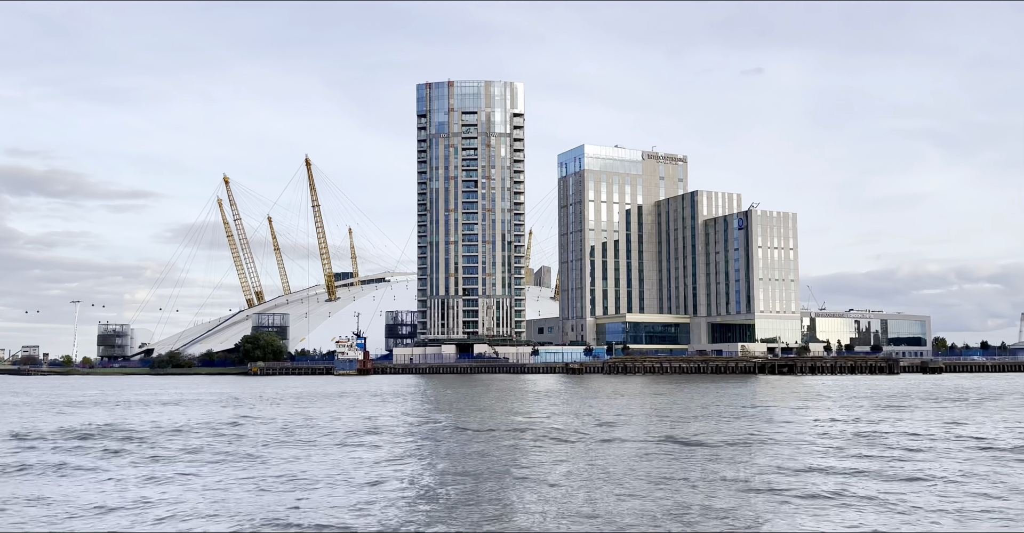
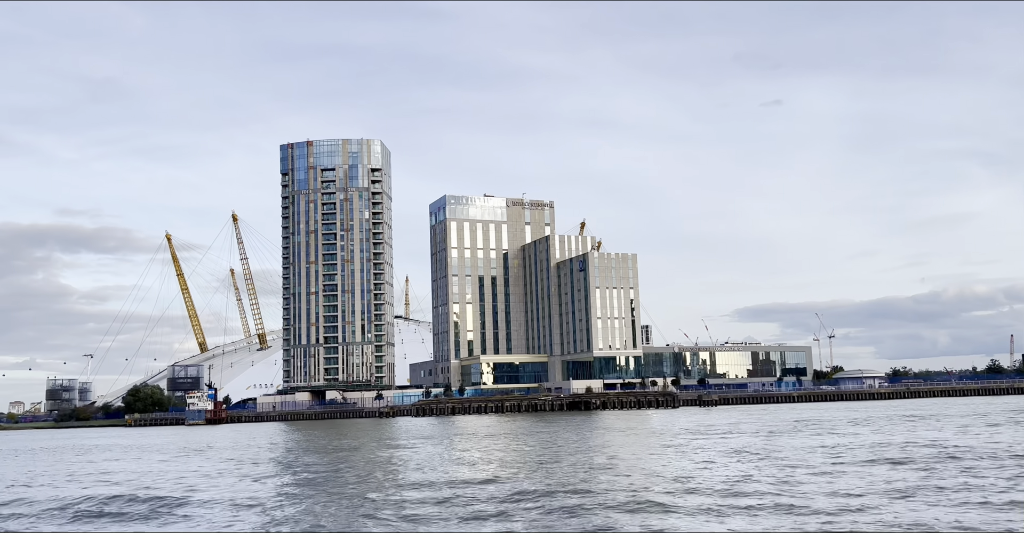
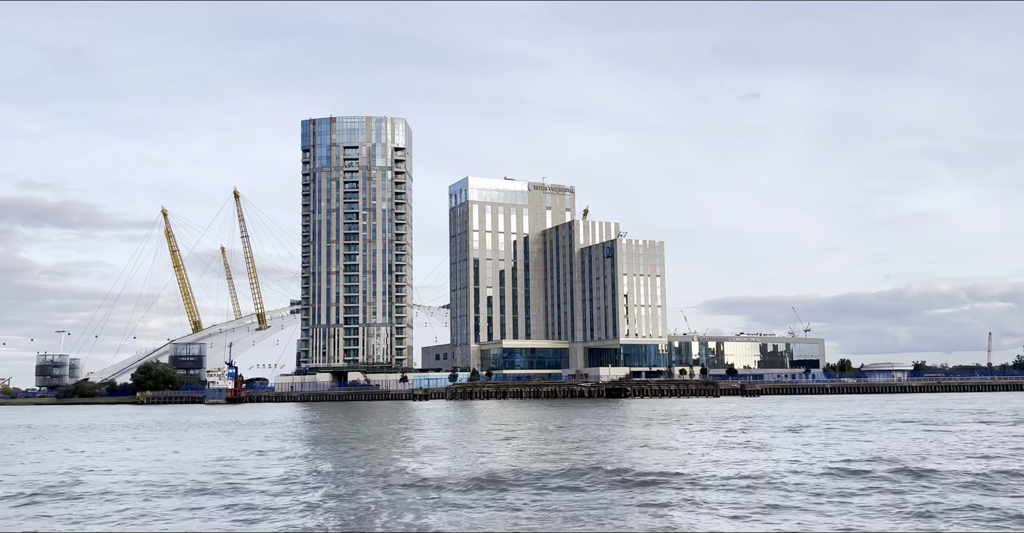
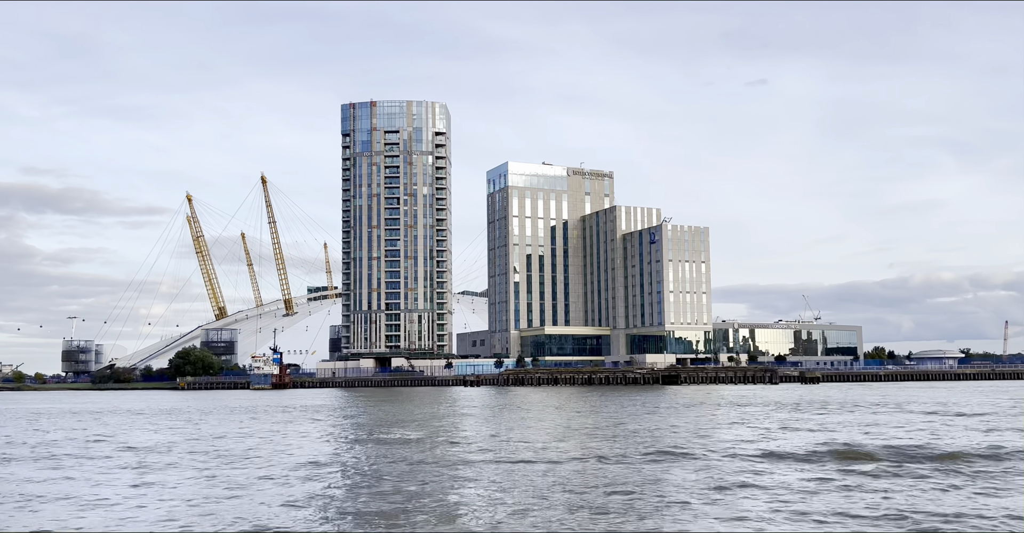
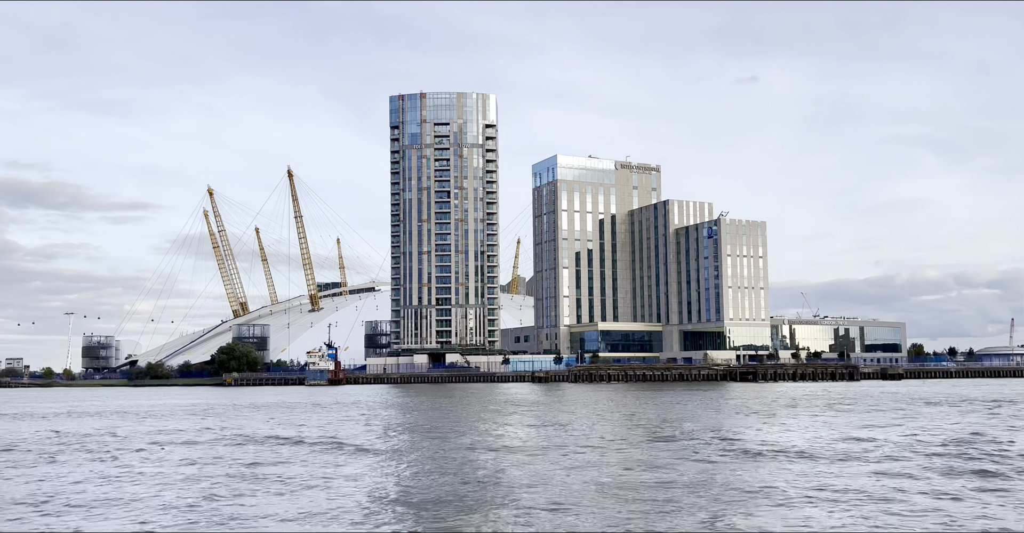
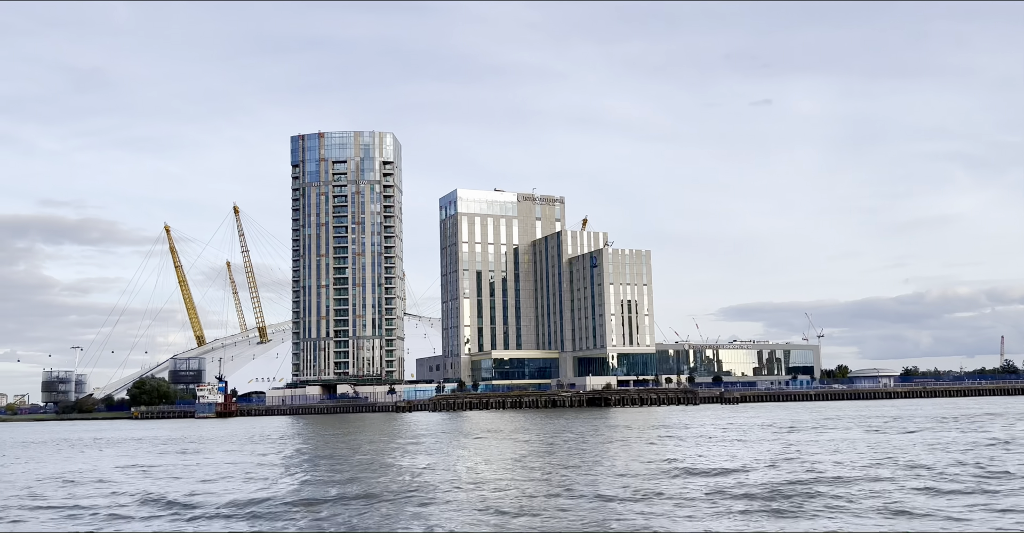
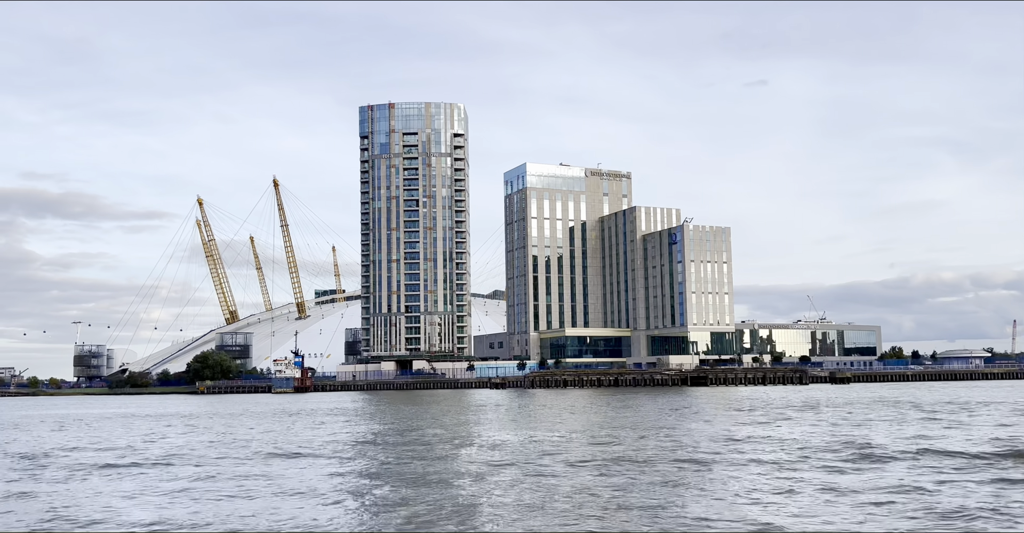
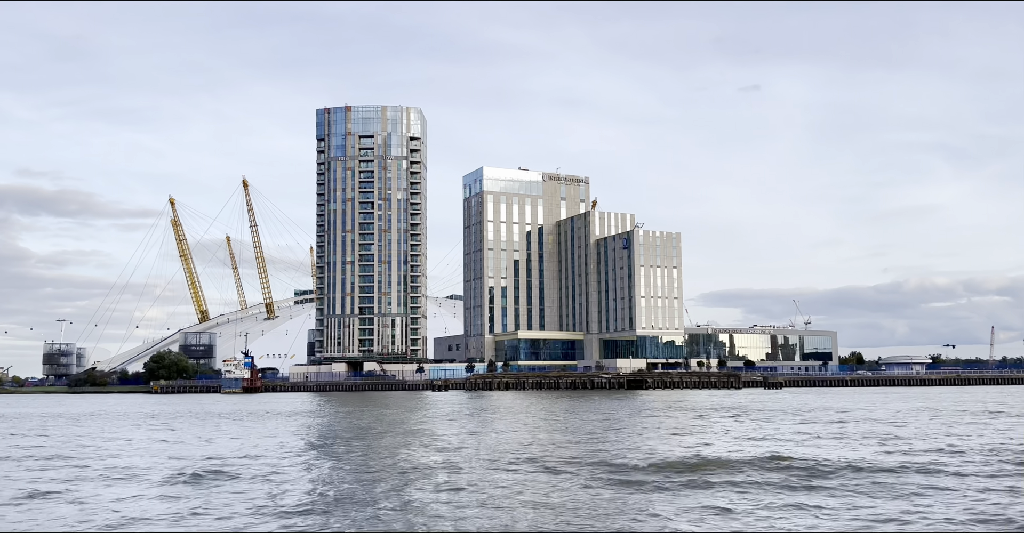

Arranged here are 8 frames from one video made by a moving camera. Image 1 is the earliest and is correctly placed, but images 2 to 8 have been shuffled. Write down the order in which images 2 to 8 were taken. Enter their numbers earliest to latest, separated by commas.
5, 7, 4, 8, 3, 6, 2
